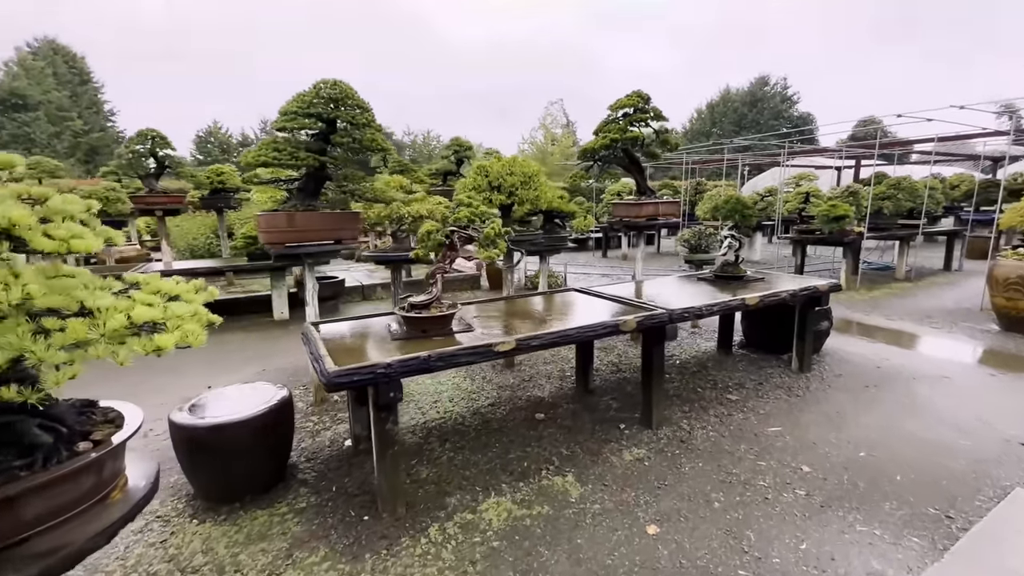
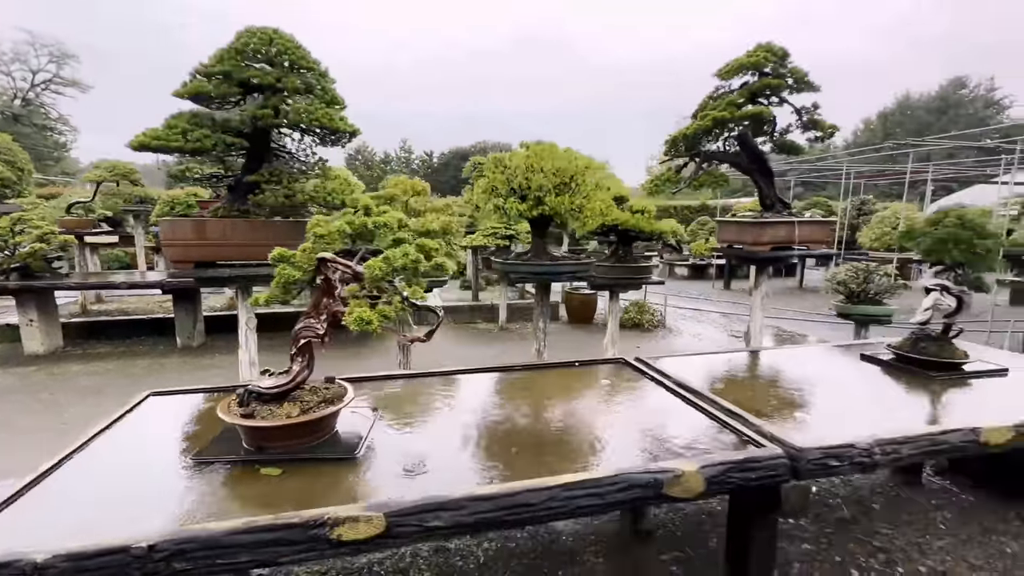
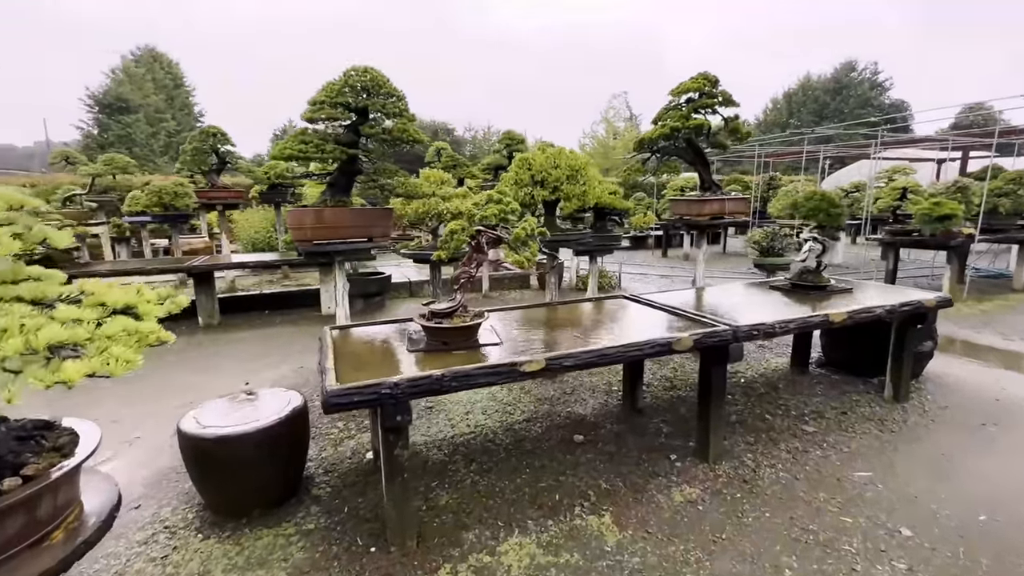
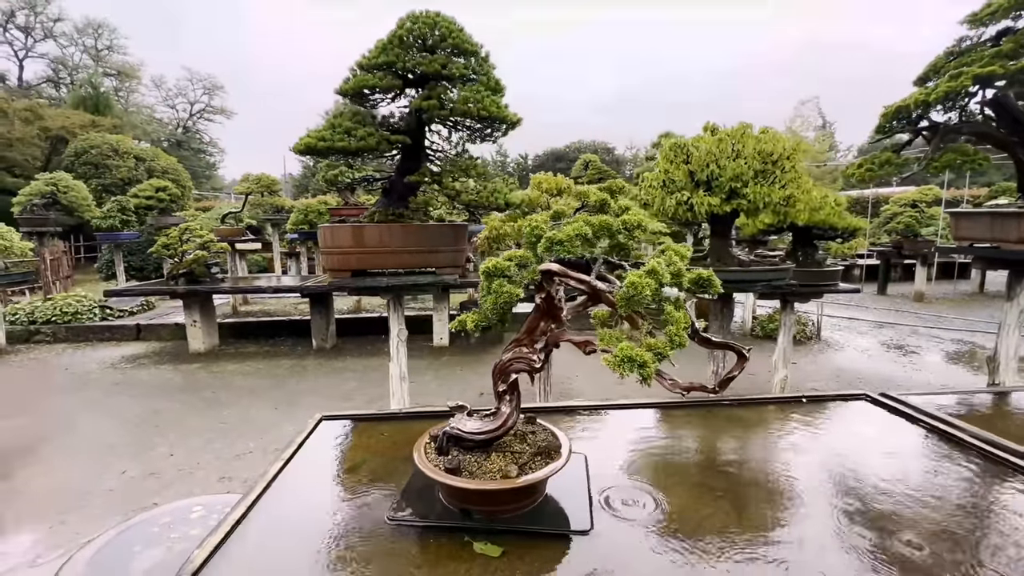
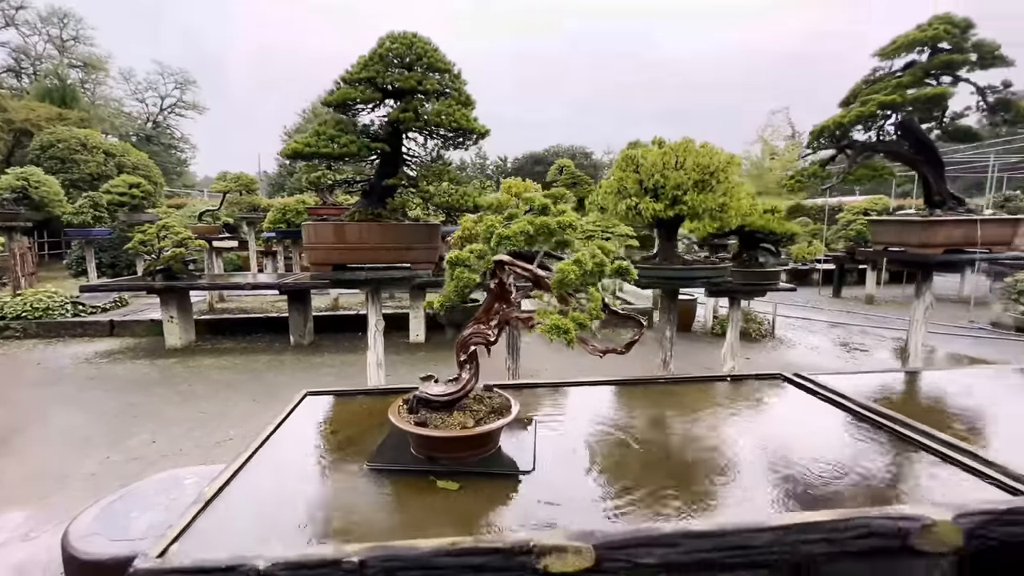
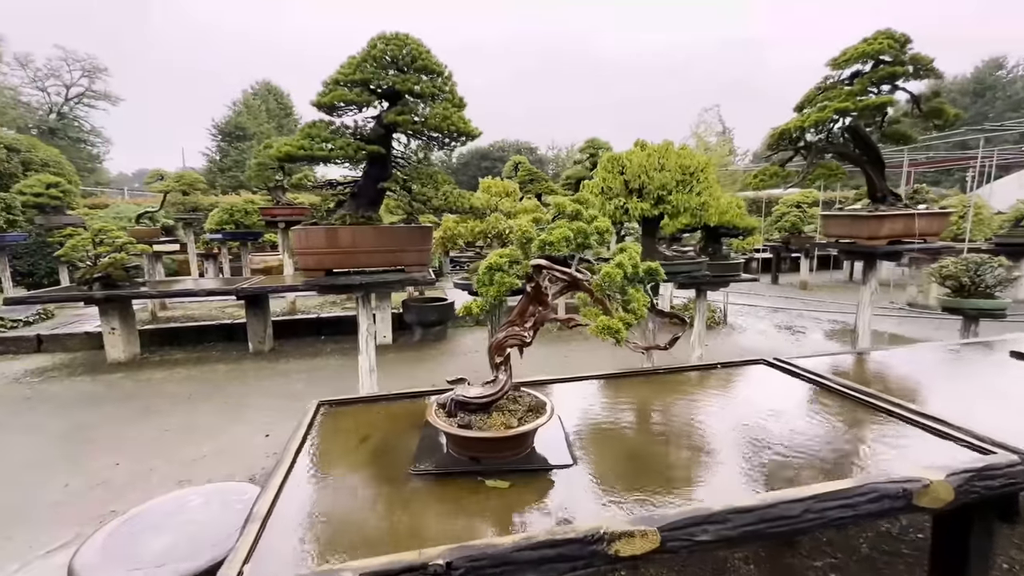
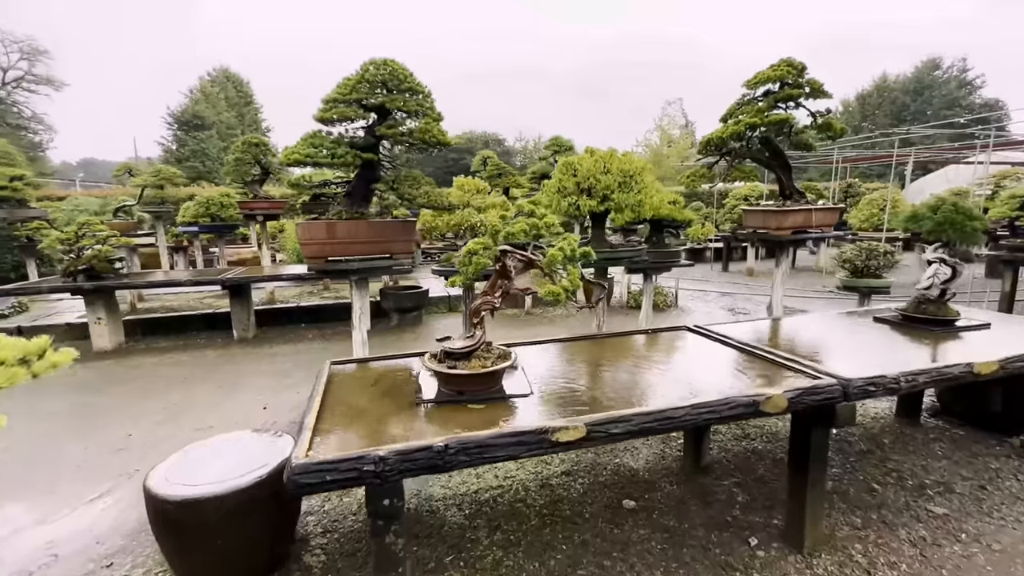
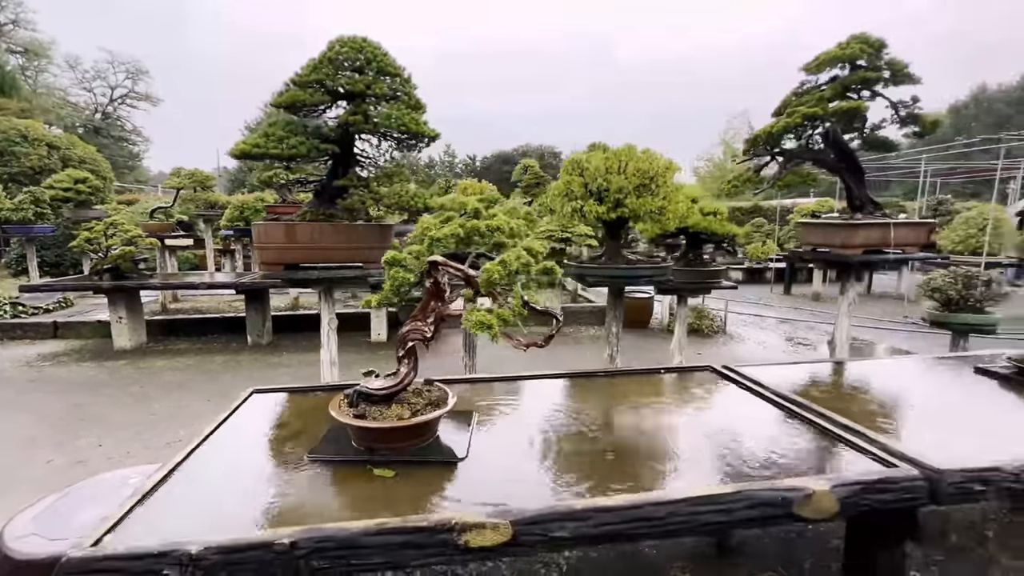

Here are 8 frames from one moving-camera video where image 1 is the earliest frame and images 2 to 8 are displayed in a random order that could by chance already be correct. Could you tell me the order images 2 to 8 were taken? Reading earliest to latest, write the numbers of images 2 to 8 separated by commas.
3, 7, 6, 4, 5, 8, 2
